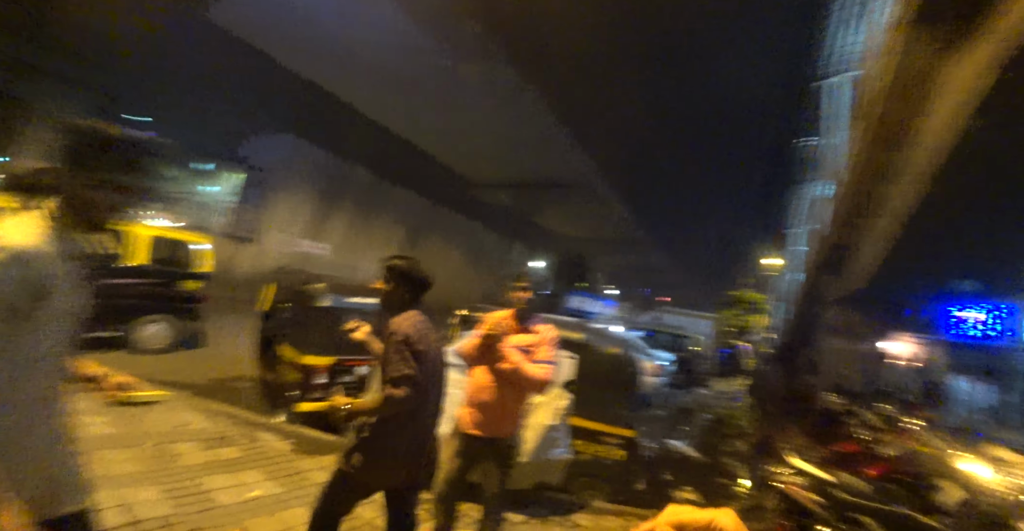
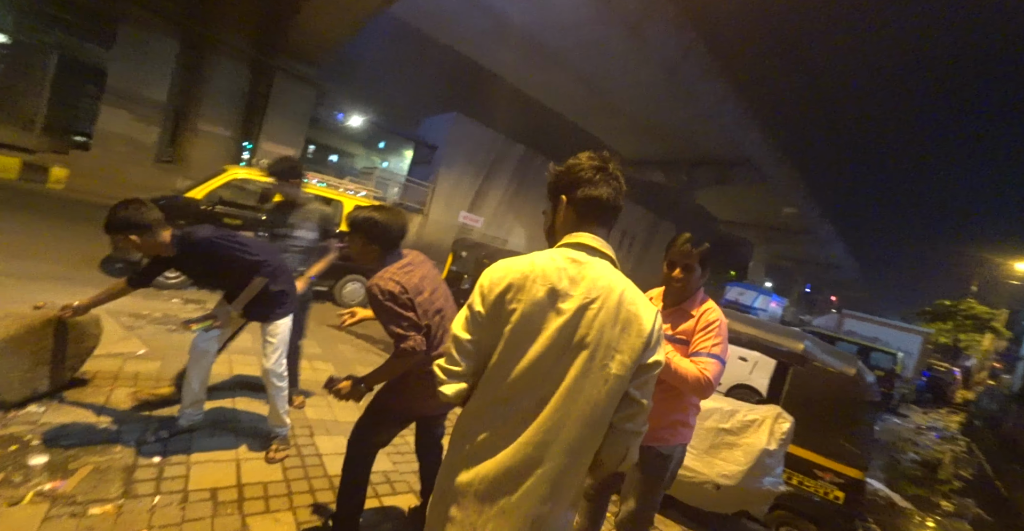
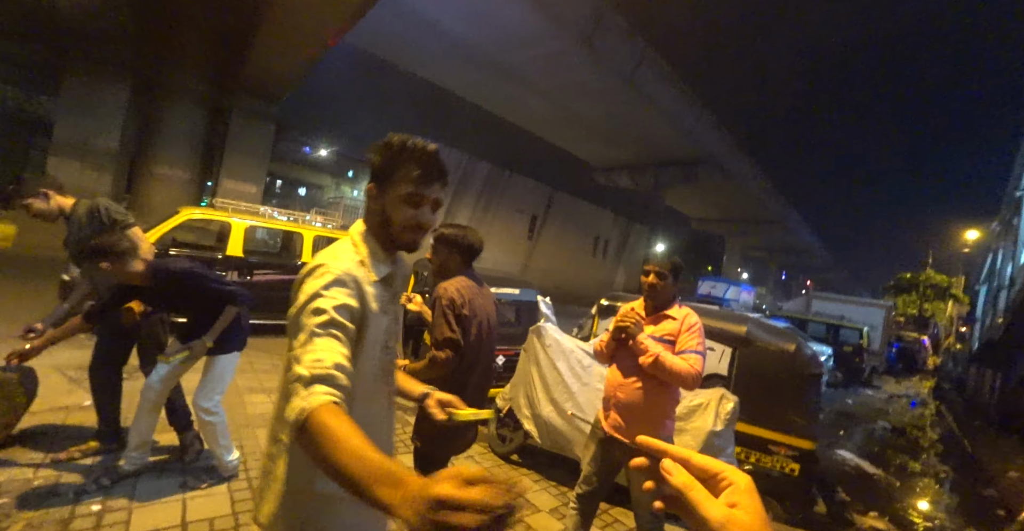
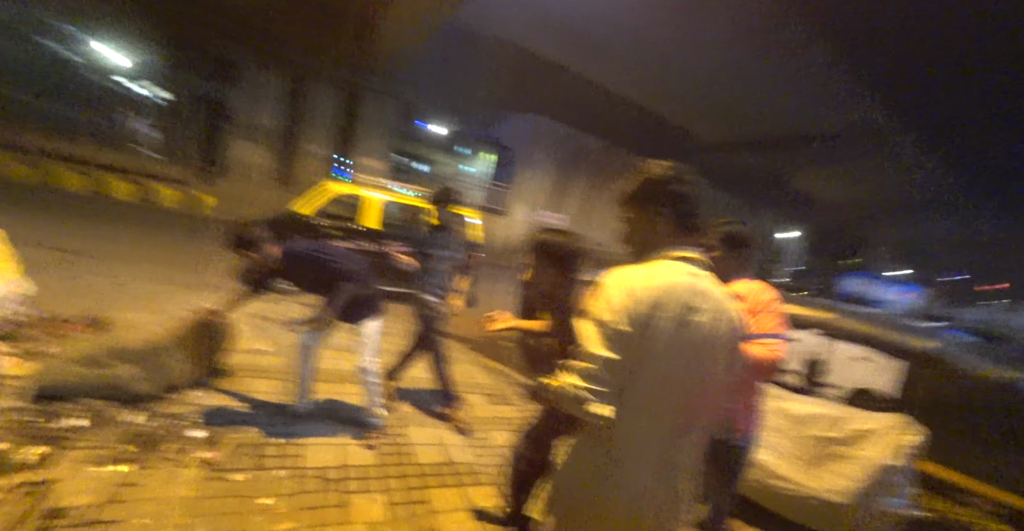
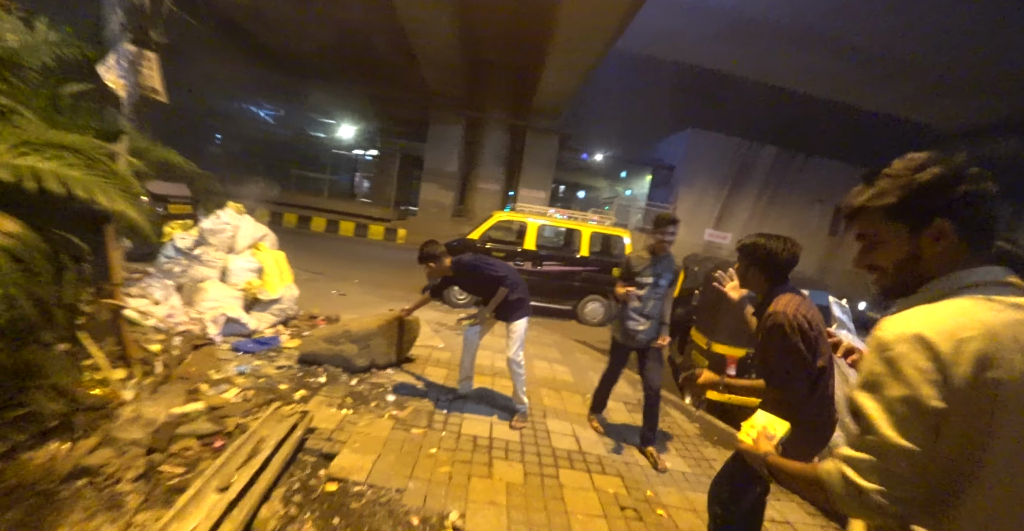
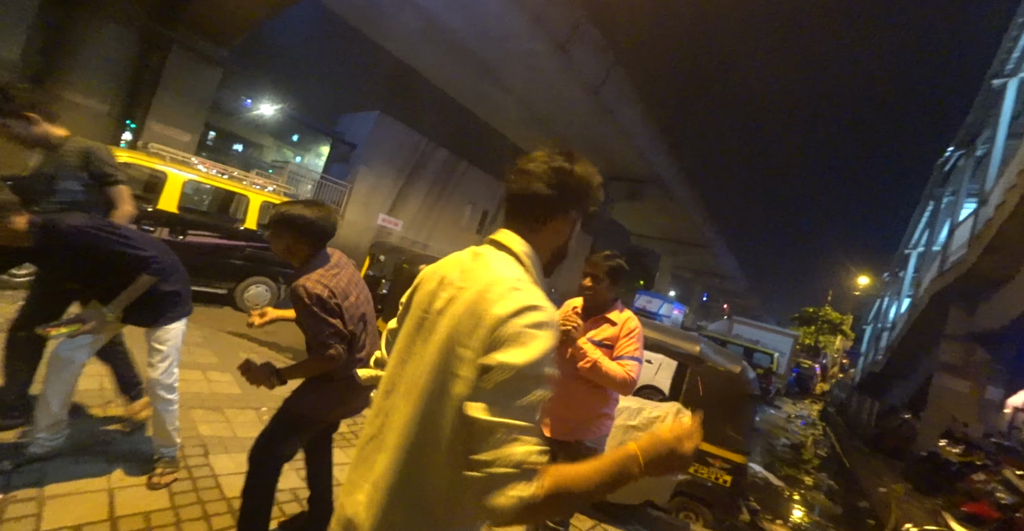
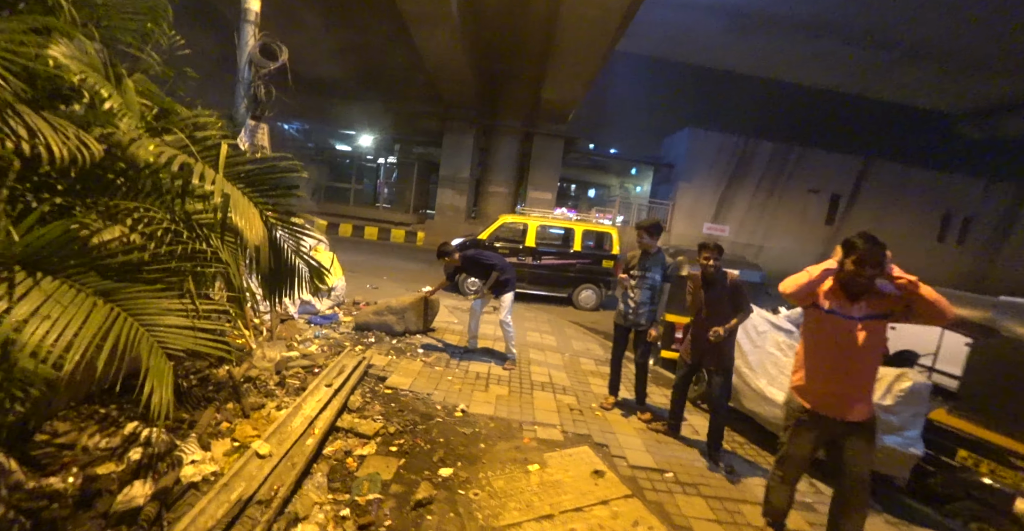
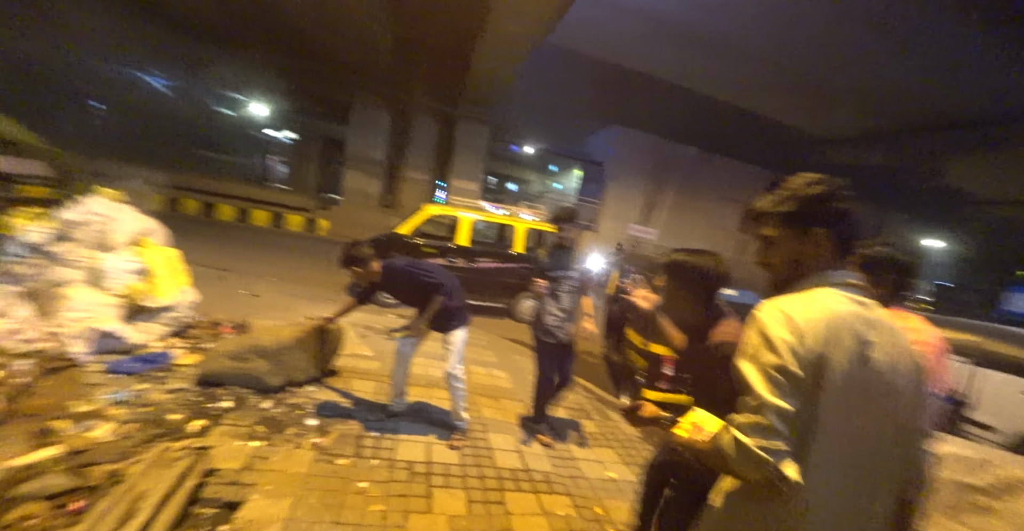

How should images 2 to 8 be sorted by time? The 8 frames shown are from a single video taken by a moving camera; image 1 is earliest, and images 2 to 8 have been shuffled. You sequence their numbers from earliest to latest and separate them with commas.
3, 6, 2, 4, 8, 5, 7
